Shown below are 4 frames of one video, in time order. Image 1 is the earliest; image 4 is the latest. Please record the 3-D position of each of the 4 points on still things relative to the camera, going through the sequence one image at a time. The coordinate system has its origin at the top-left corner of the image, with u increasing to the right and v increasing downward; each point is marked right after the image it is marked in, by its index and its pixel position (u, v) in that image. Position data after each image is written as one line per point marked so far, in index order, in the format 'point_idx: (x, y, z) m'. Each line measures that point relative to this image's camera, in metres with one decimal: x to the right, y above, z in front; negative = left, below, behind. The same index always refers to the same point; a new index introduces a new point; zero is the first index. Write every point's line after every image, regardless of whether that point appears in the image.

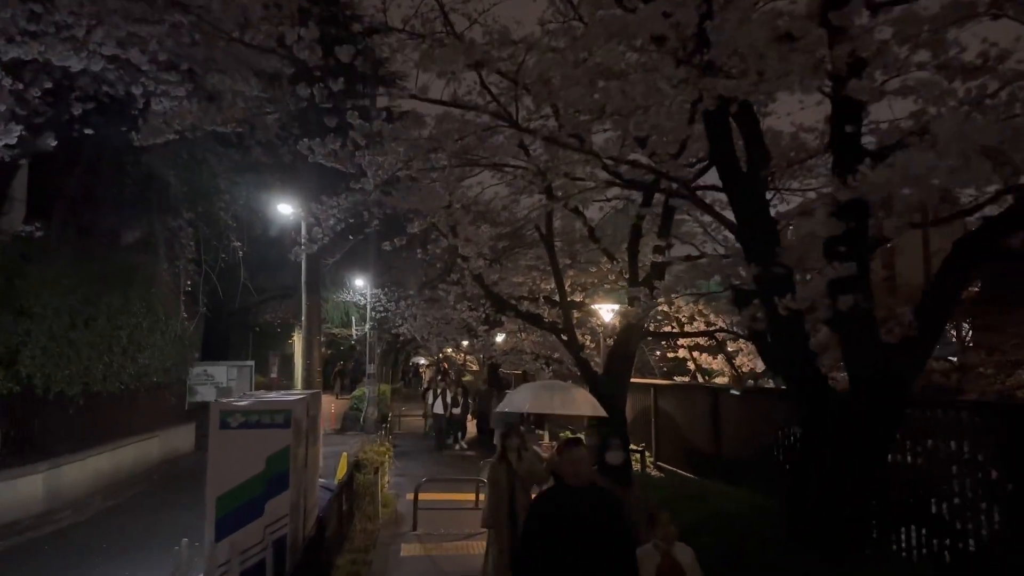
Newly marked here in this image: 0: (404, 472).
0: (-1.9, -3.3, +14.2) m
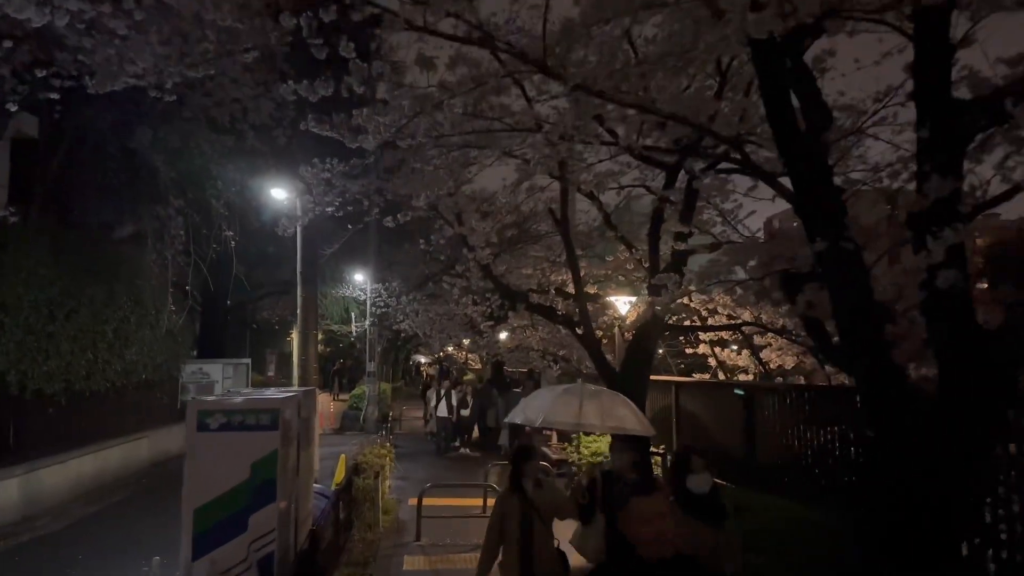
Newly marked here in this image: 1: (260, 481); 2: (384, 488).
0: (-1.8, -3.2, +13.5) m
1: (-1.7, -1.3, +5.4) m
2: (-1.6, -2.5, +10.0) m
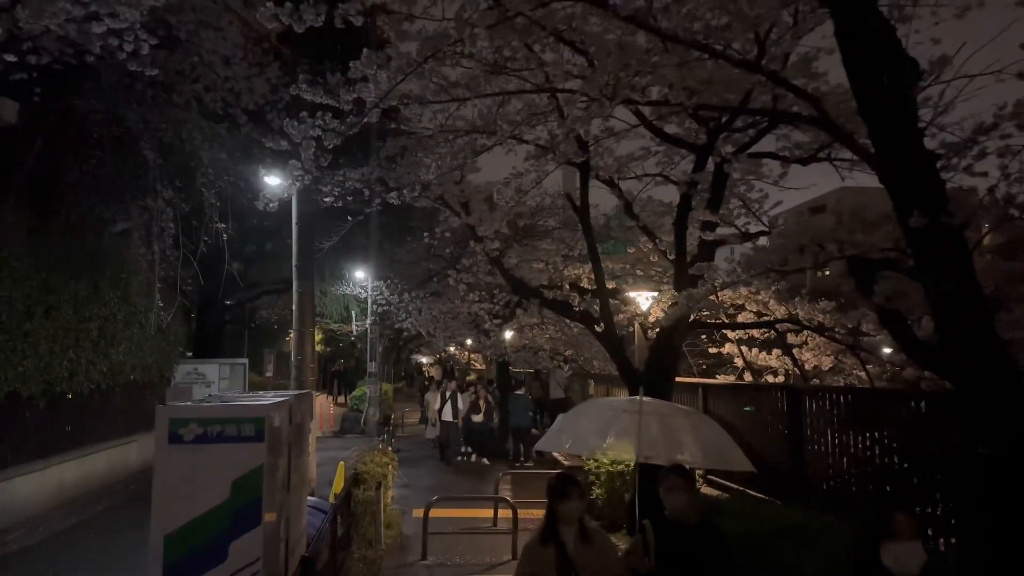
0: (-1.6, -3.1, +12.7) m
1: (-1.5, -1.2, +4.6) m
2: (-1.4, -2.4, +9.2) m
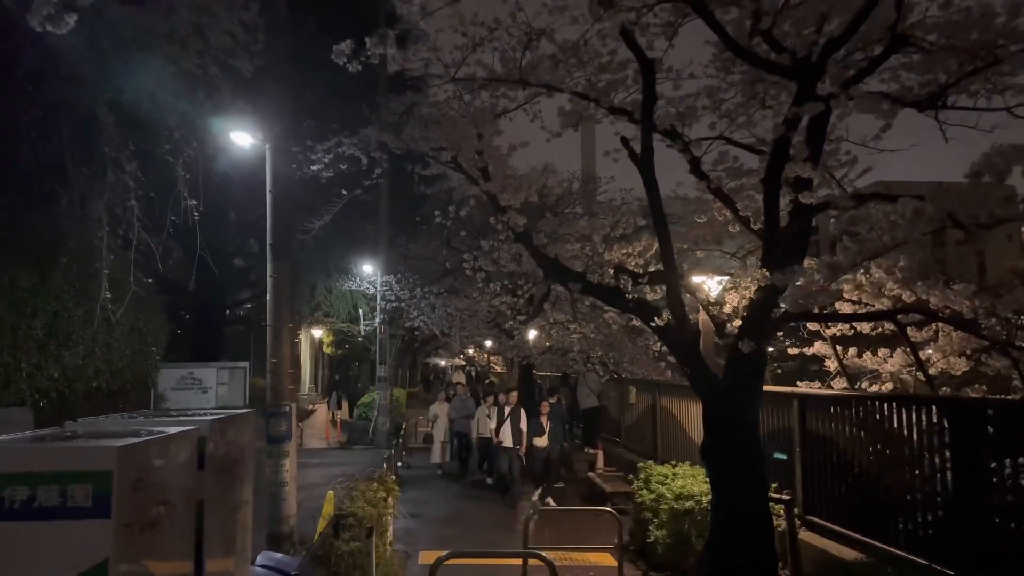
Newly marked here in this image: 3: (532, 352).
0: (-1.3, -2.9, +10.6) m
1: (-1.4, -1.0, +2.5) m
2: (-1.1, -2.2, +7.1) m
3: (+0.4, -1.2, +14.9) m
